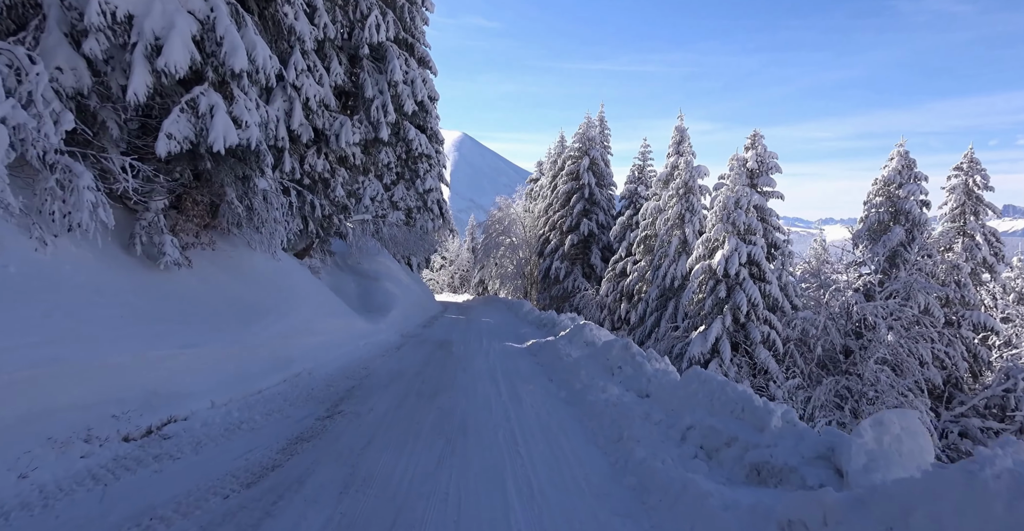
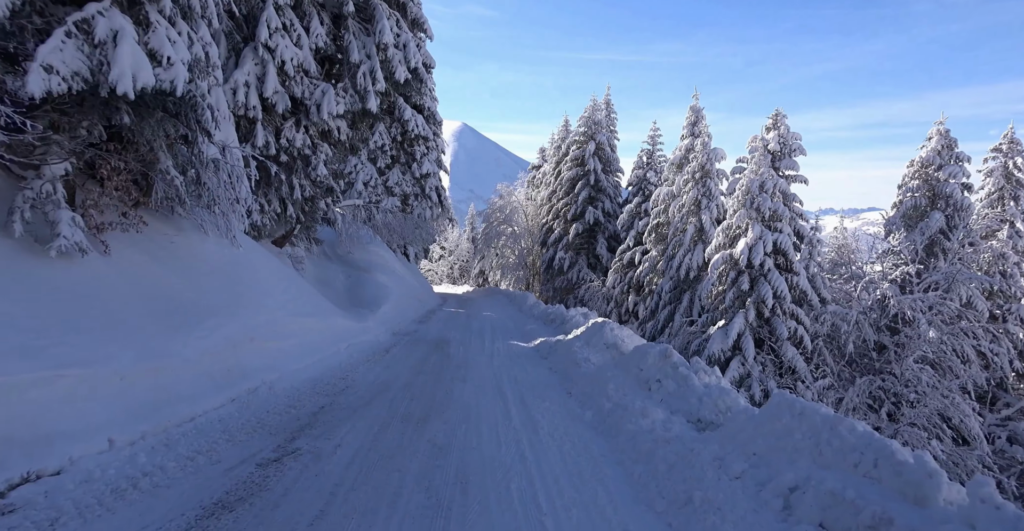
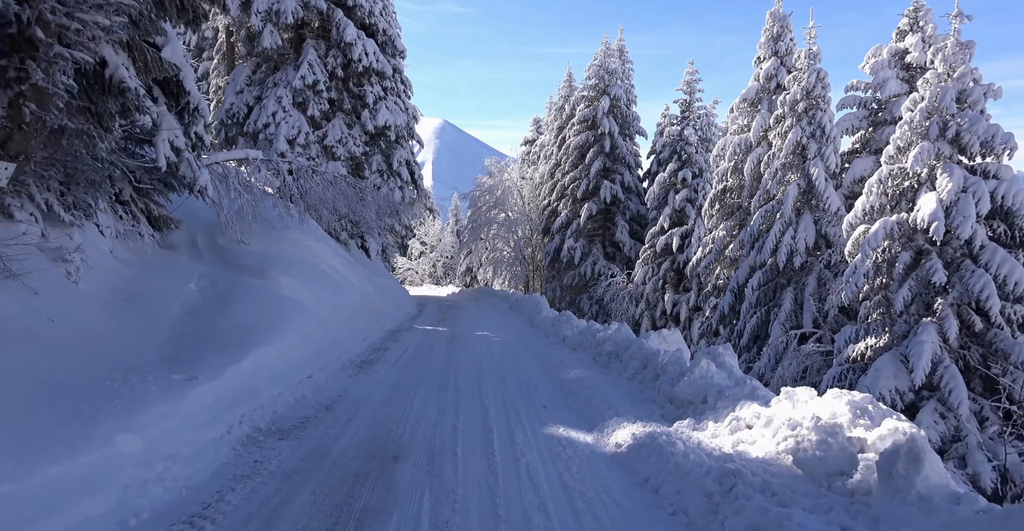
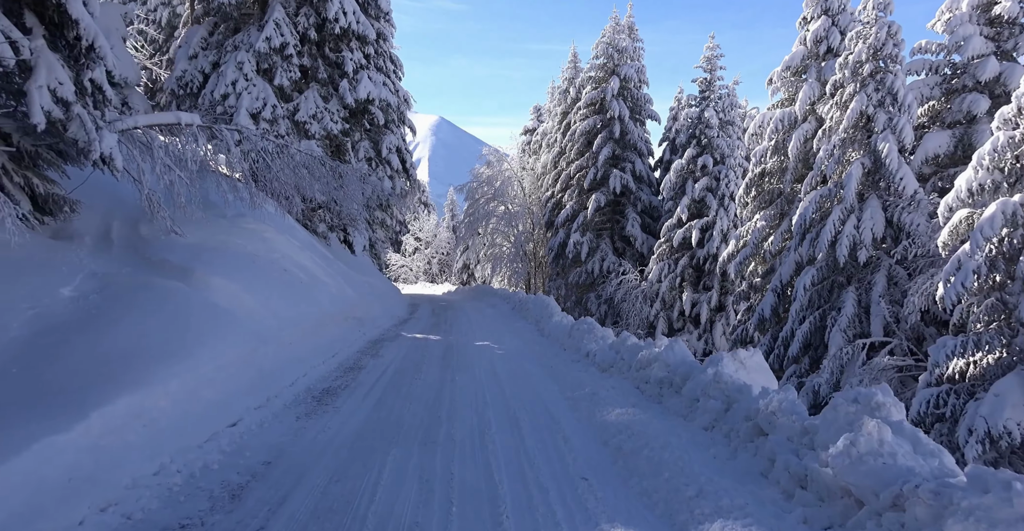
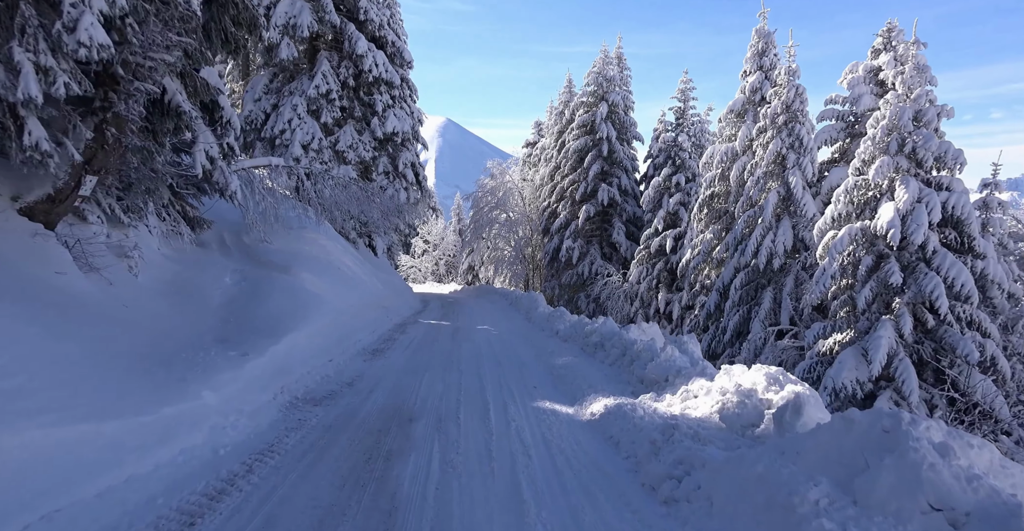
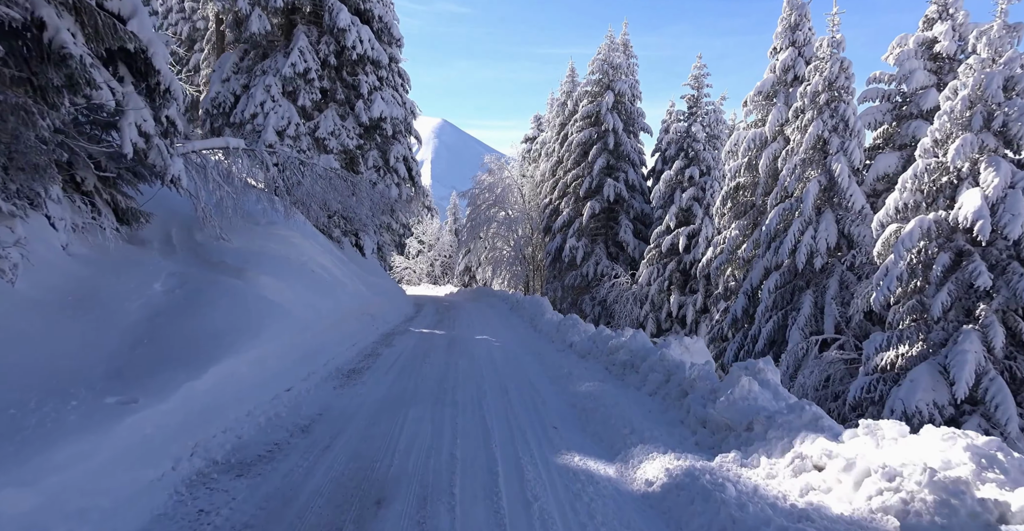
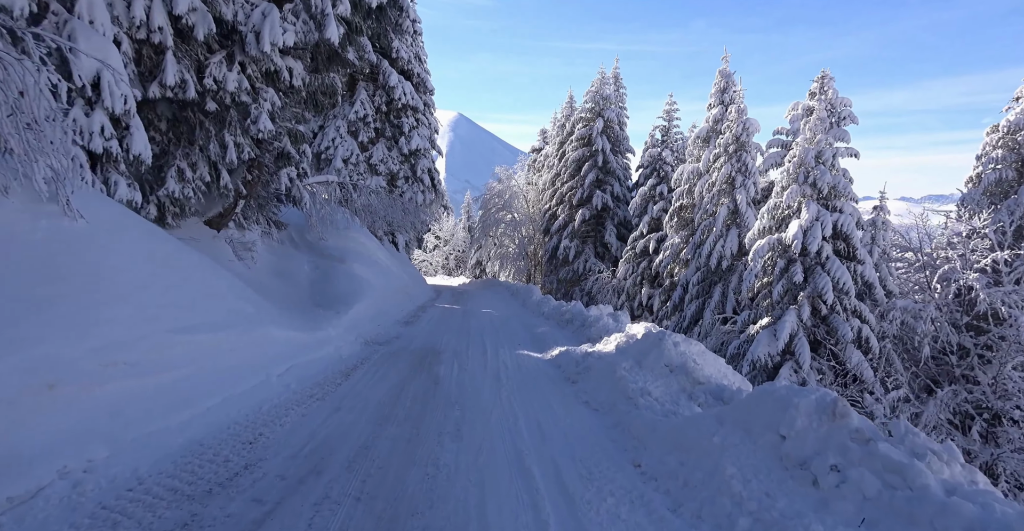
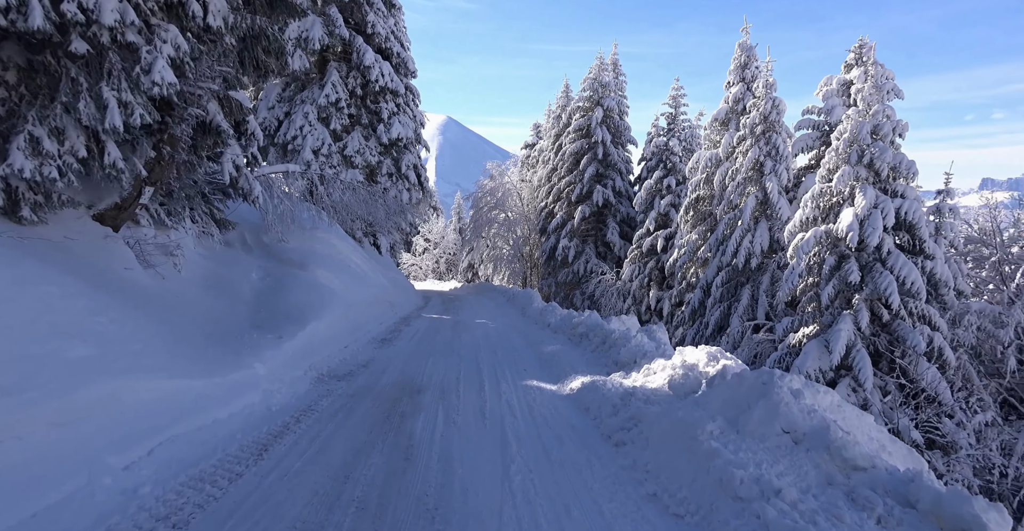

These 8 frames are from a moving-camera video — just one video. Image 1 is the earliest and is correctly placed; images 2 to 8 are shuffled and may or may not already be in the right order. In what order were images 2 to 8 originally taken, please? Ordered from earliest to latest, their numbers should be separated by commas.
2, 7, 8, 5, 3, 6, 4
